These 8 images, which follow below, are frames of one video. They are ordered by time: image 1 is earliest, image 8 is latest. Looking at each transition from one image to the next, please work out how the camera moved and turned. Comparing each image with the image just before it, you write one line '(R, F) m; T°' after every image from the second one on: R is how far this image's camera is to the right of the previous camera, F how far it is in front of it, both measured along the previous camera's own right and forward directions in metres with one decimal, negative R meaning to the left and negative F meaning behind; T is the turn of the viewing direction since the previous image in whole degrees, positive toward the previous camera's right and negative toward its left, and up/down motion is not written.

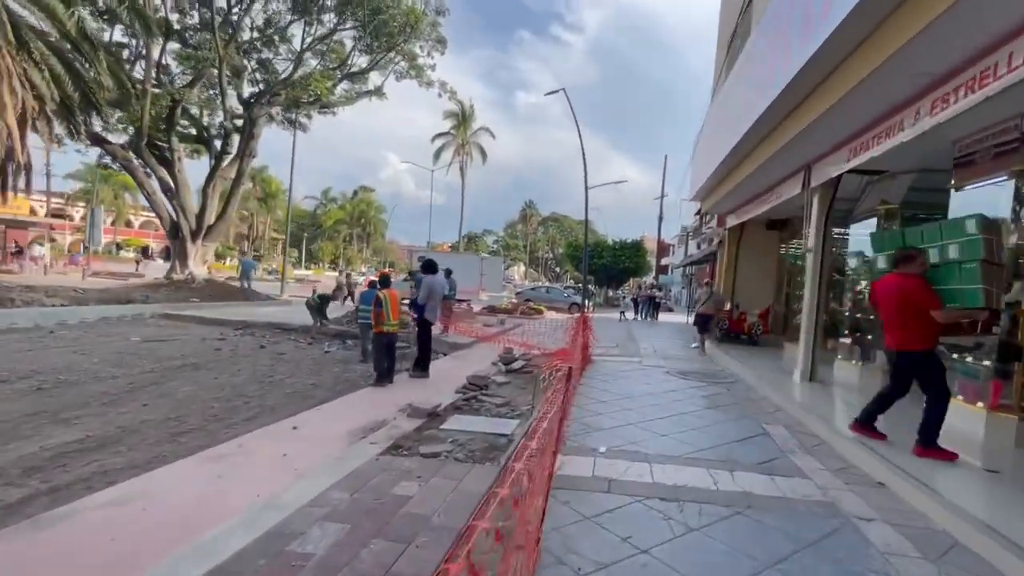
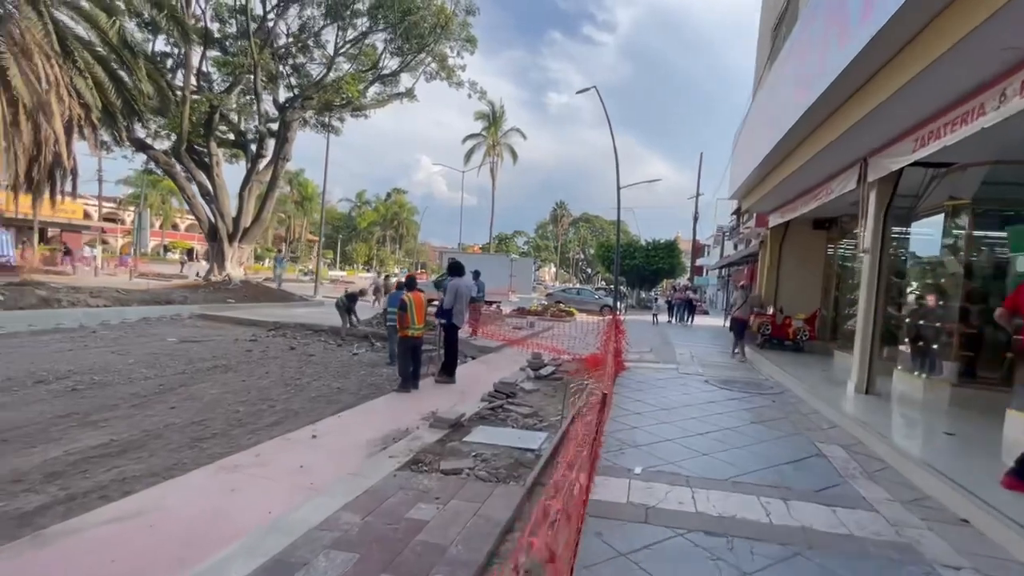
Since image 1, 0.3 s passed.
(0.0, +0.3) m; -4°
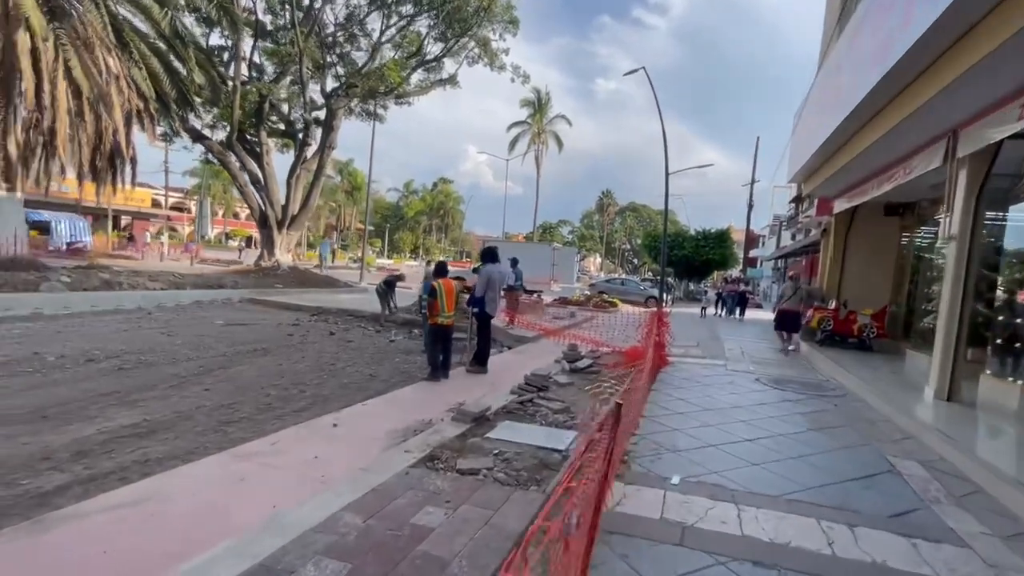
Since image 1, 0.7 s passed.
(+0.2, +0.4) m; -5°
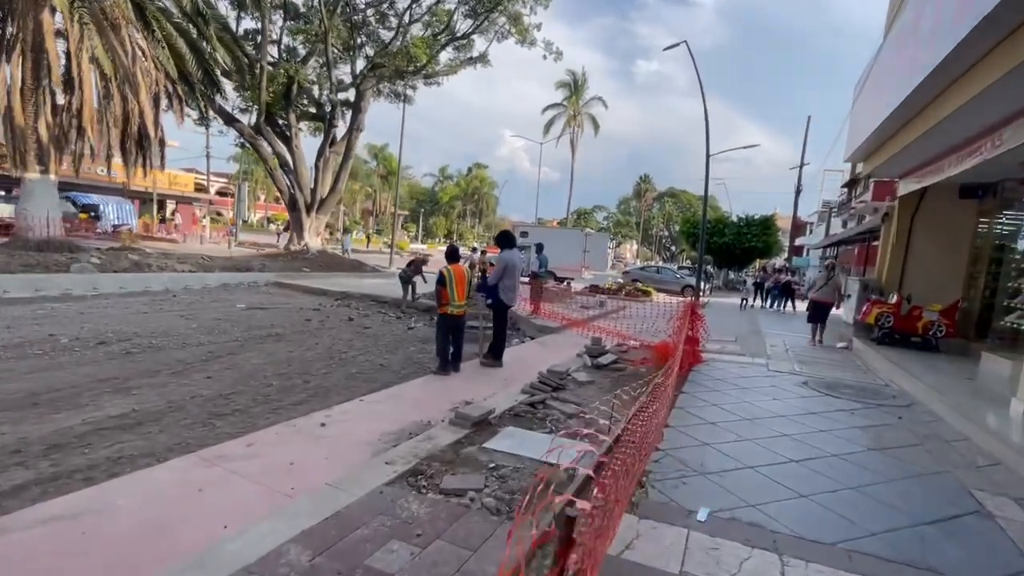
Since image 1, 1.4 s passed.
(+0.3, +0.6) m; -4°
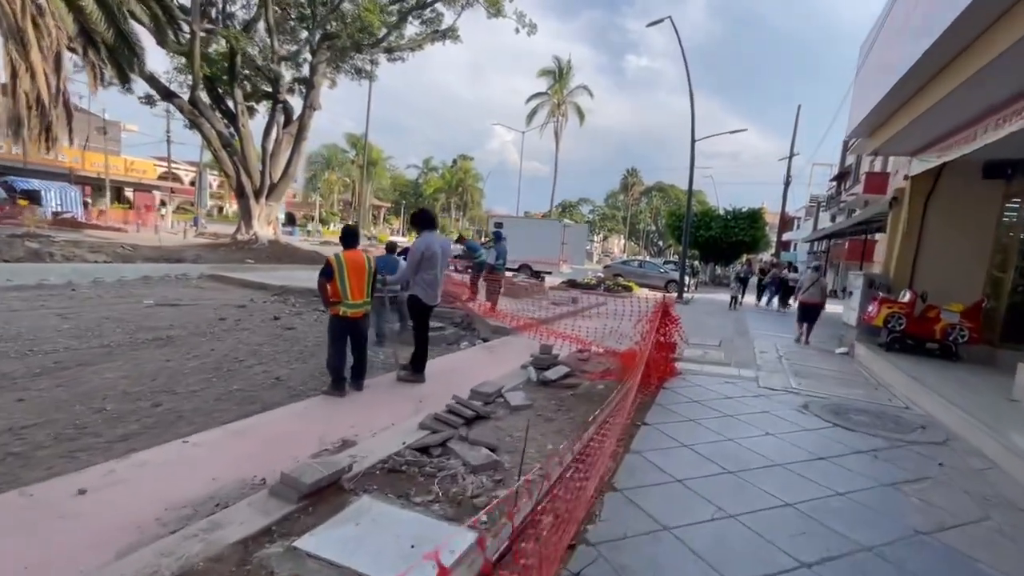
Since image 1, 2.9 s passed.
(+0.8, +1.6) m; +1°
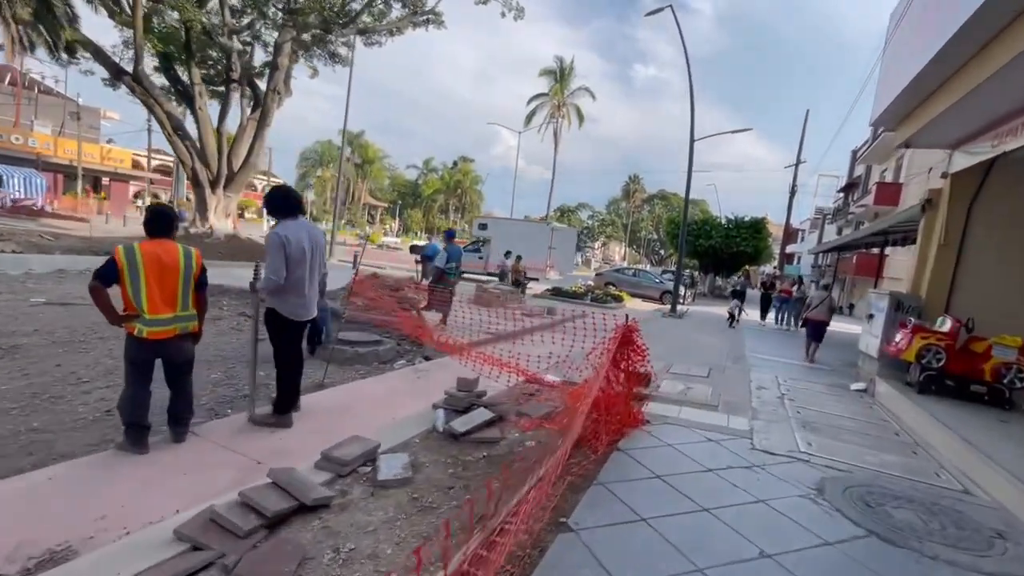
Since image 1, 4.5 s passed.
(+0.9, +1.6) m; 0°
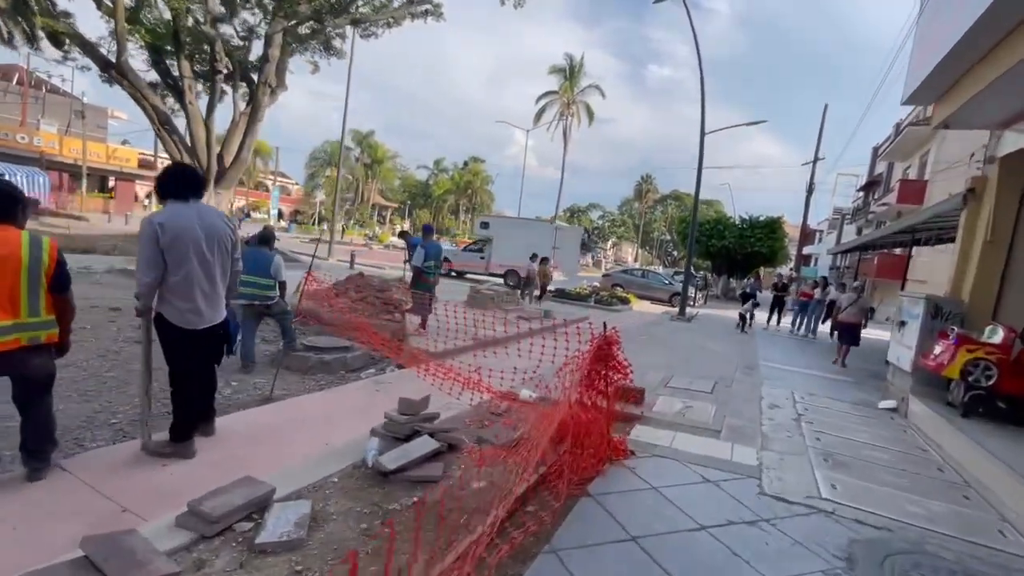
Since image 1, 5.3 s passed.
(+0.5, +0.8) m; -1°
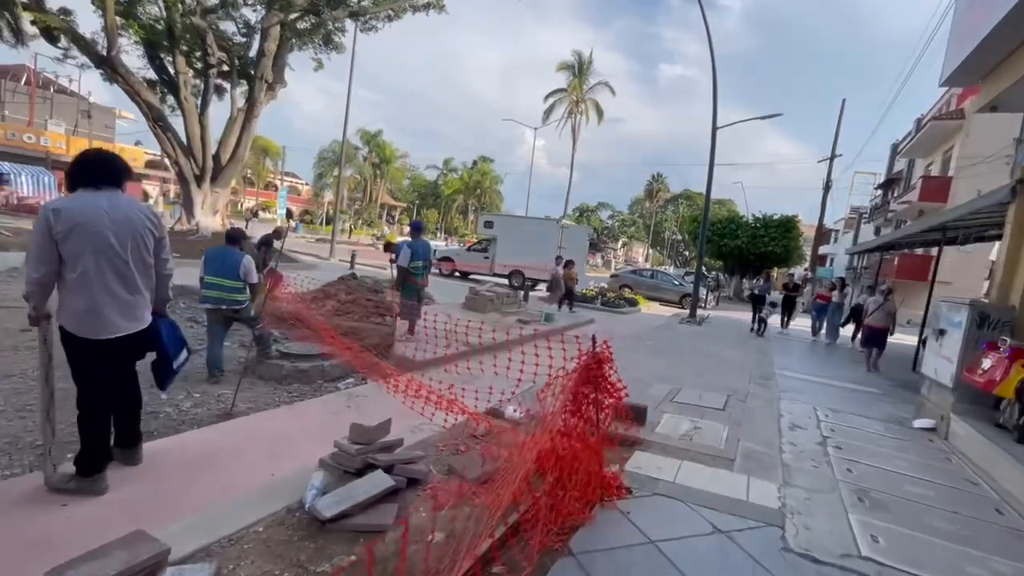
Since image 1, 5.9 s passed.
(+0.2, +0.6) m; -1°
